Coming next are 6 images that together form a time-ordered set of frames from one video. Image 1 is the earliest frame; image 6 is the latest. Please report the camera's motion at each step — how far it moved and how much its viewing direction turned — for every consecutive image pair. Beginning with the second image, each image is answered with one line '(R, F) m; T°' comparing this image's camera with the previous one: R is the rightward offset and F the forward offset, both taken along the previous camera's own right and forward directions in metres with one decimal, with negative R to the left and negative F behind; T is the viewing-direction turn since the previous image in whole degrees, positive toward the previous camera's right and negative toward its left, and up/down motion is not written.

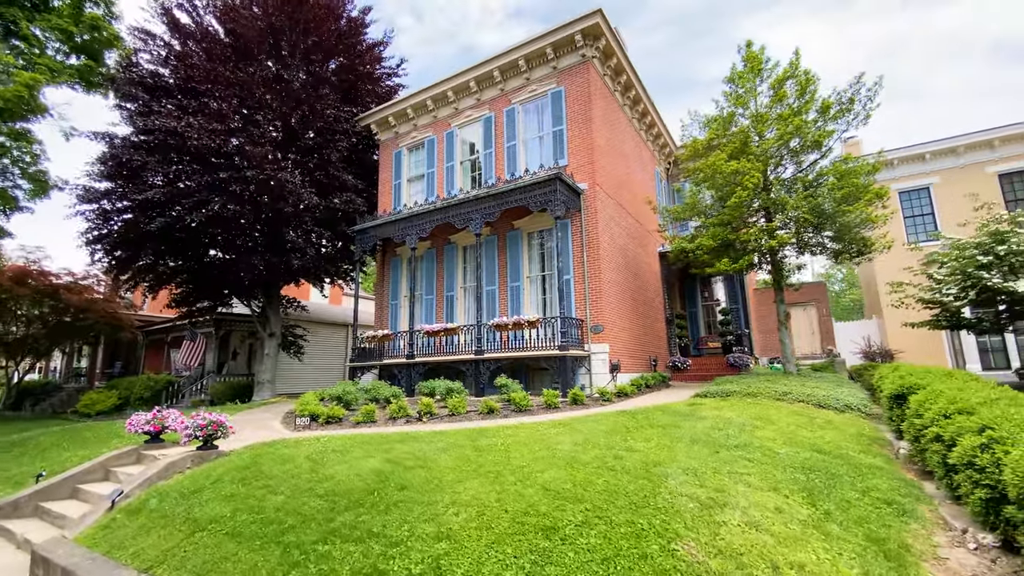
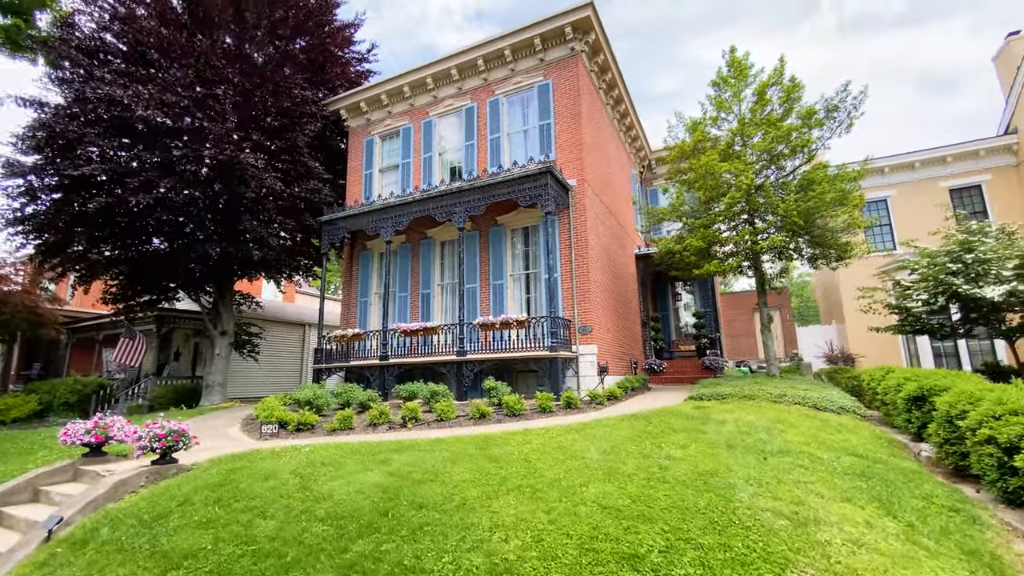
(-0.8, +0.6) m; +6°
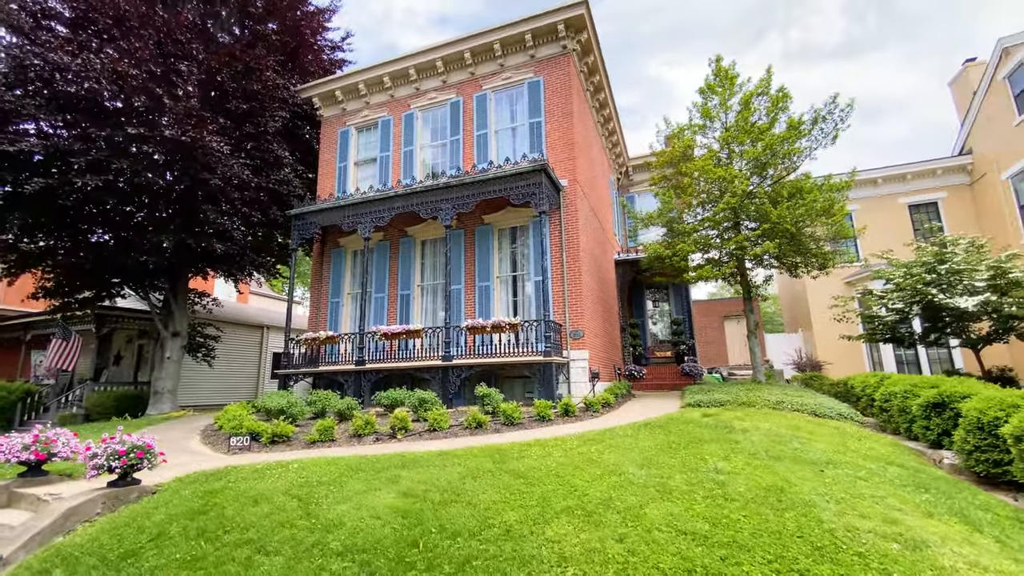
(-0.7, +0.5) m; +5°
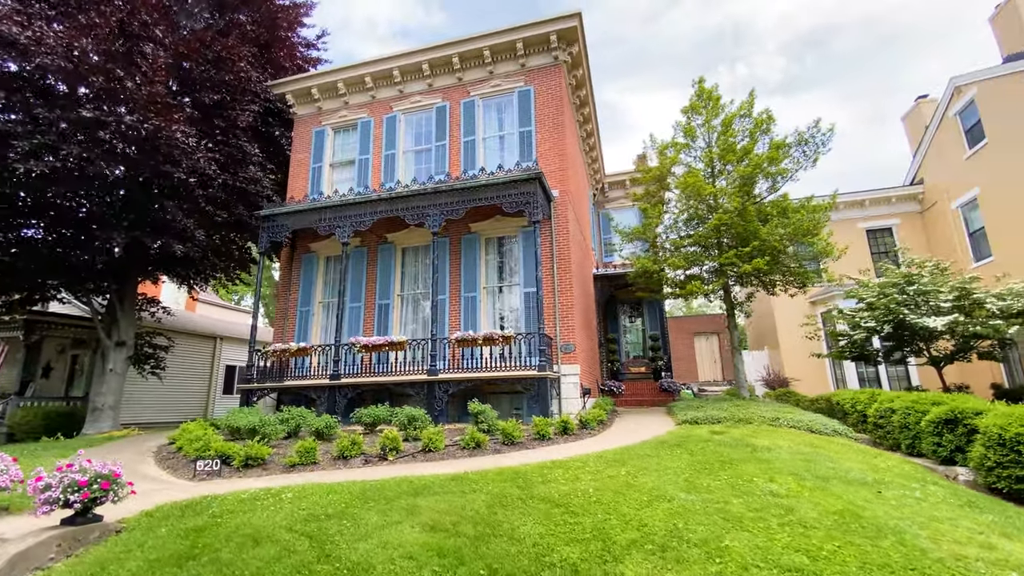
(-0.8, +0.4) m; +5°
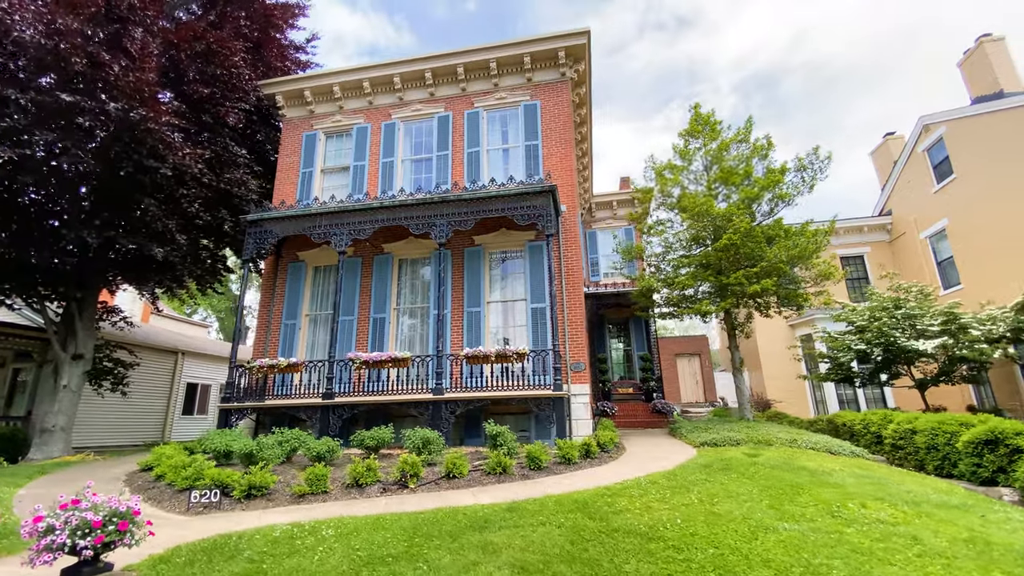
(-1.1, +0.4) m; +5°
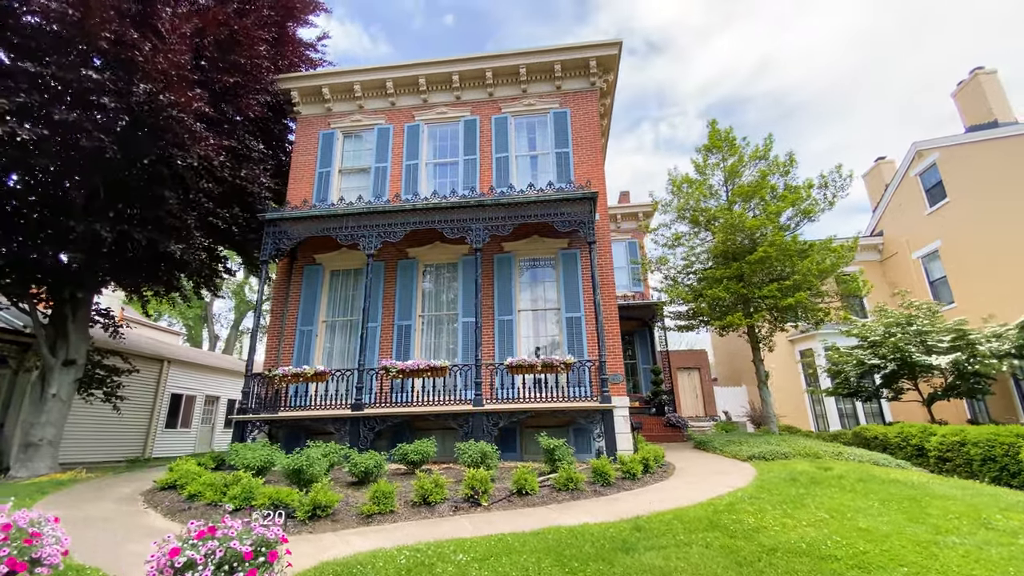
(-1.5, +0.4) m; +4°
